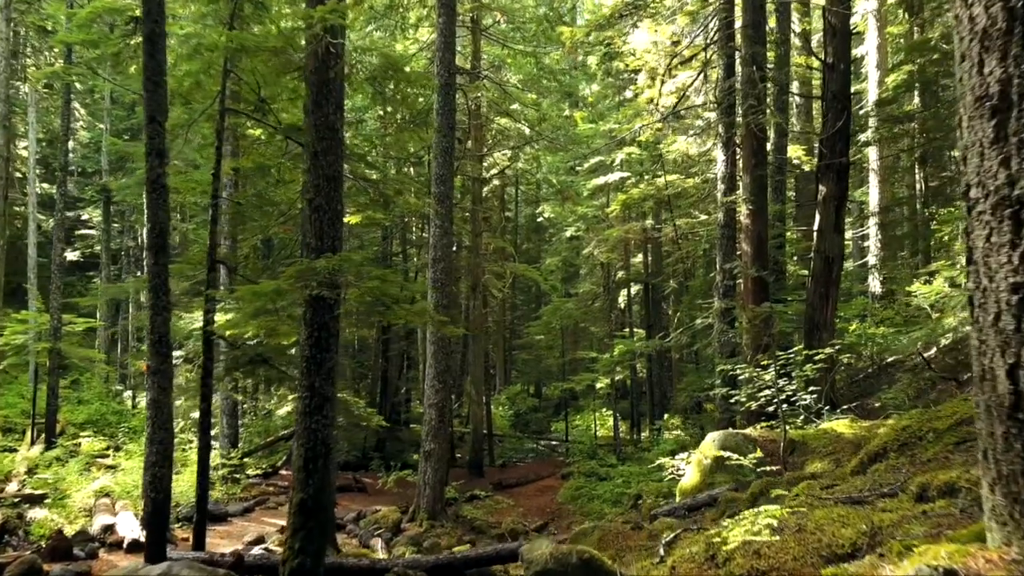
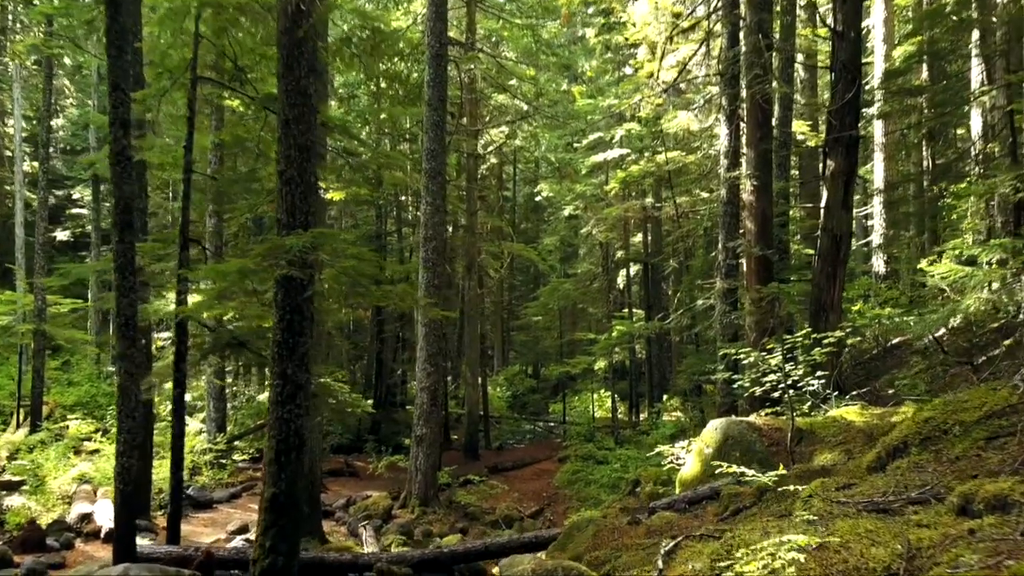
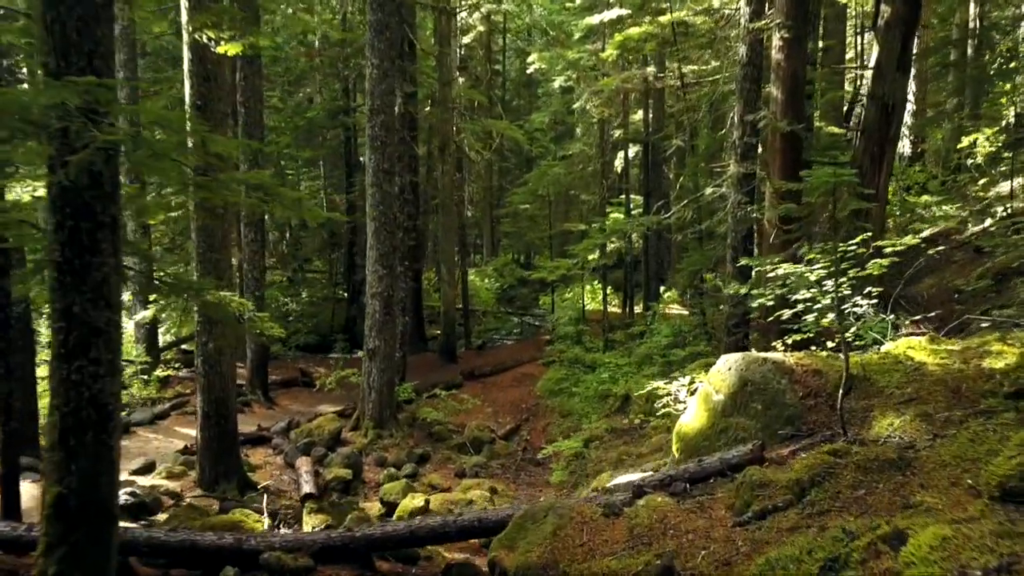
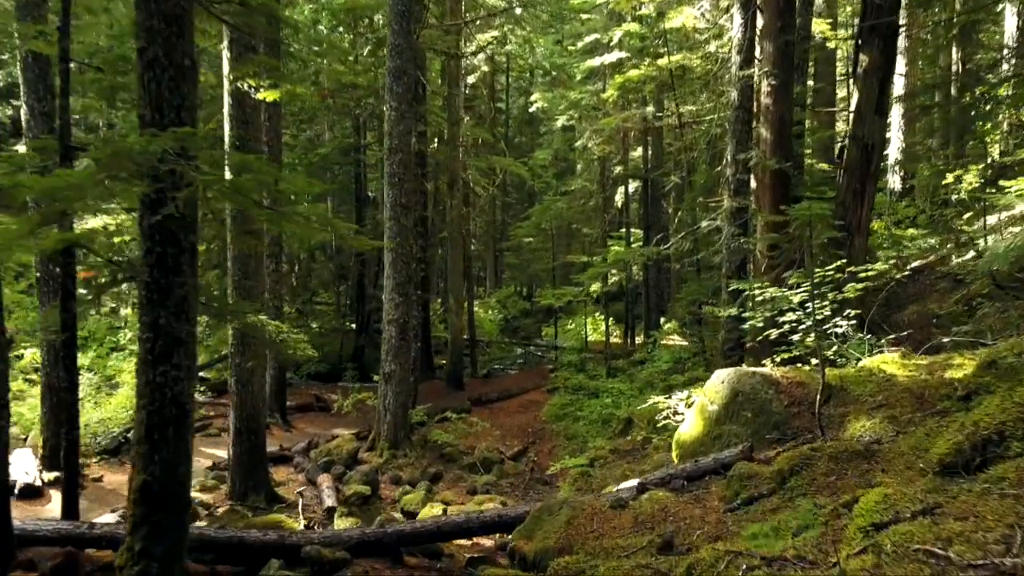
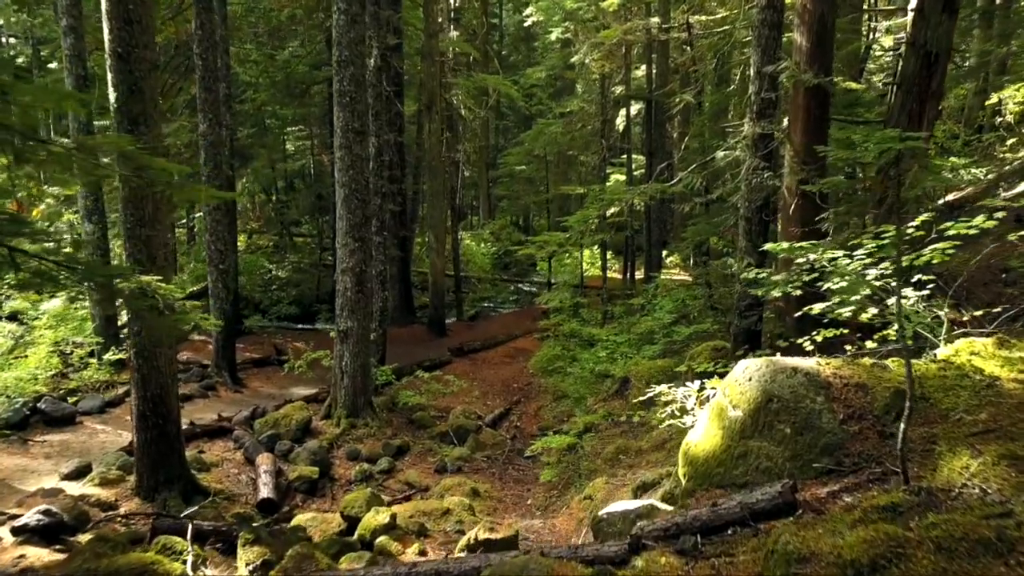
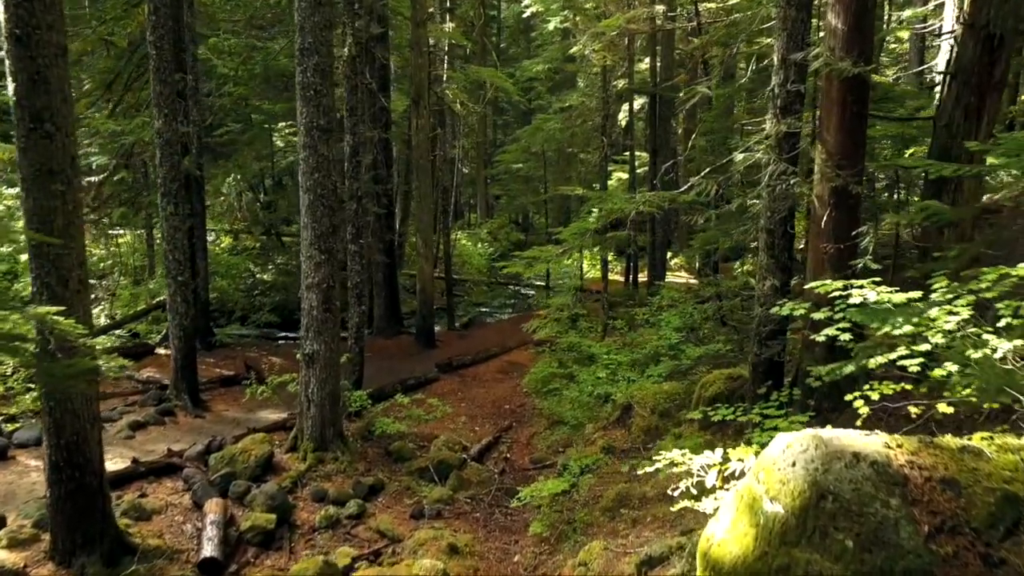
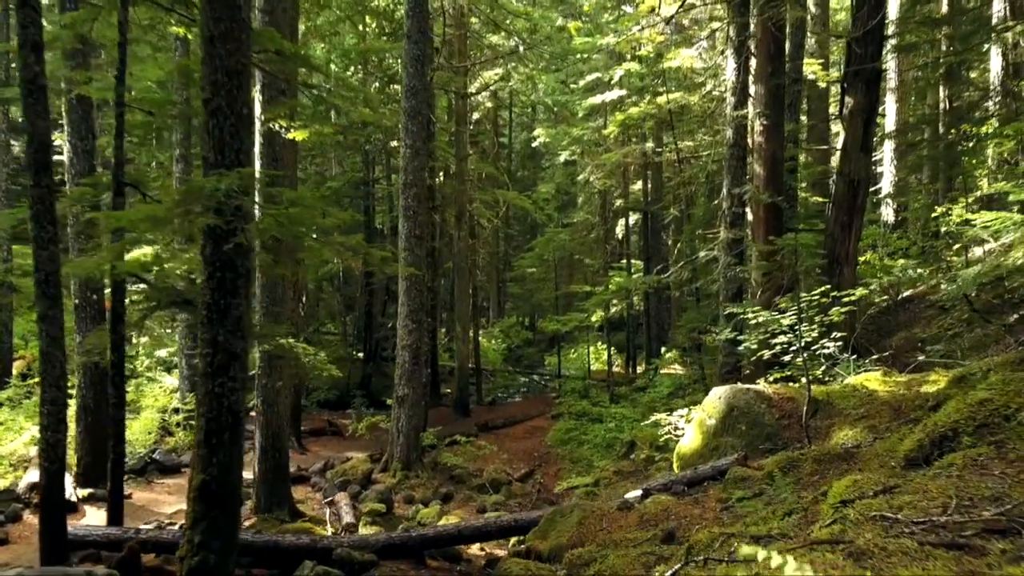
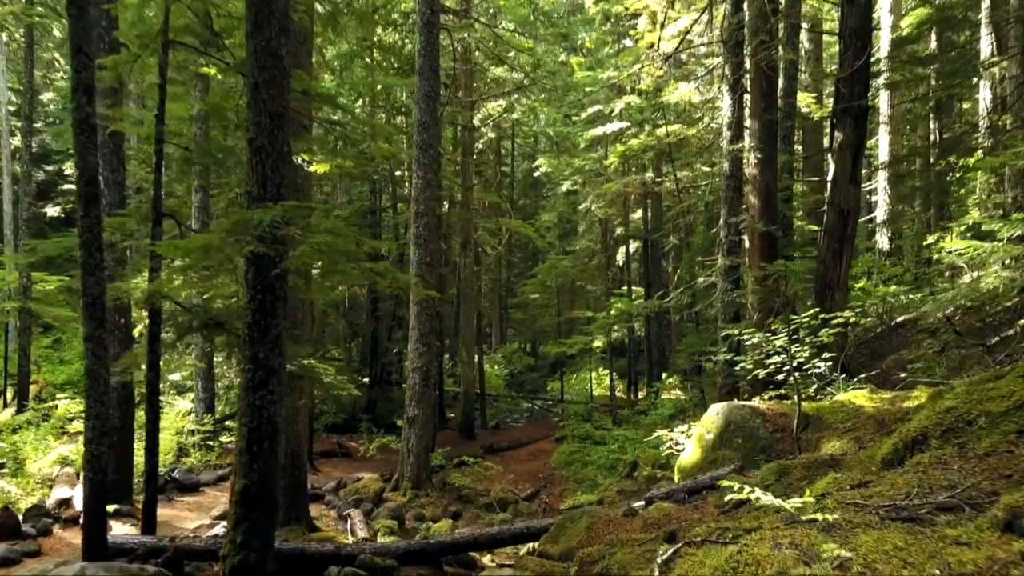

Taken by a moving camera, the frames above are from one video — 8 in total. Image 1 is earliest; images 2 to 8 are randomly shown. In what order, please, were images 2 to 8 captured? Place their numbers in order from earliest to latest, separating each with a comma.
2, 8, 7, 4, 3, 5, 6
